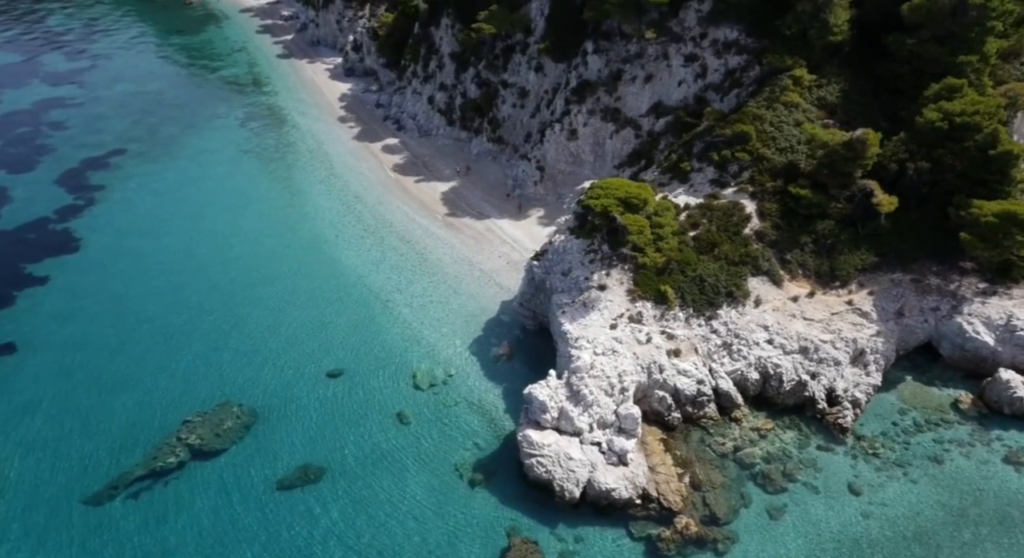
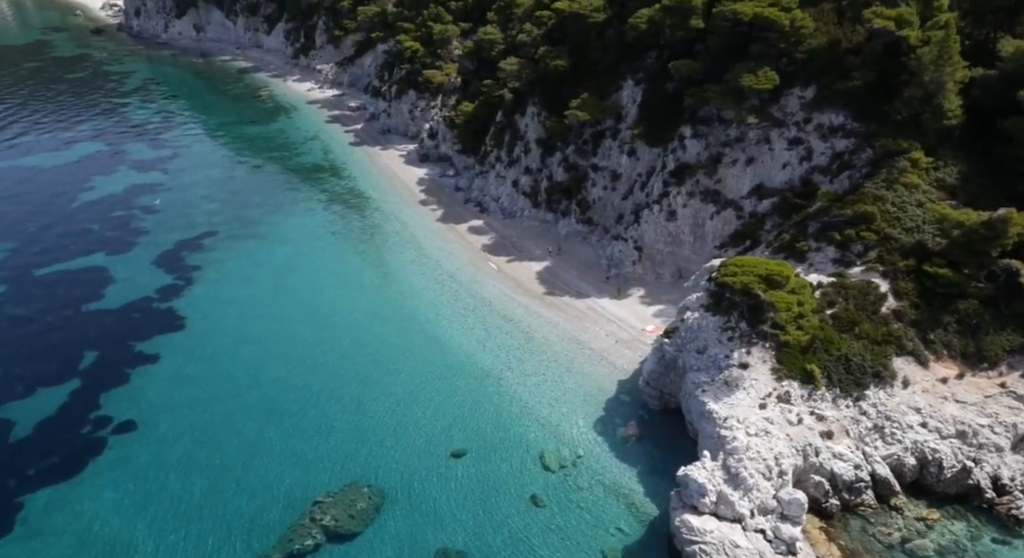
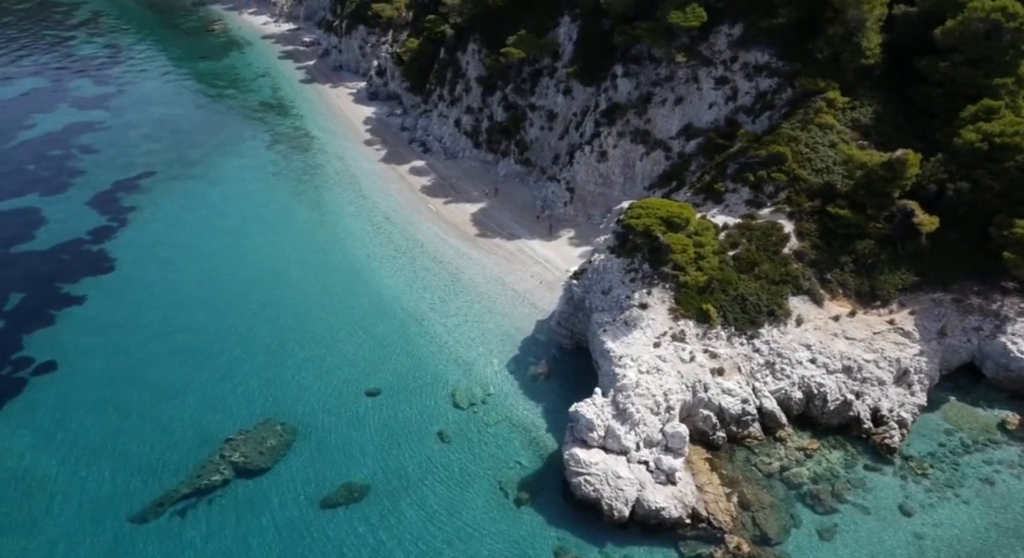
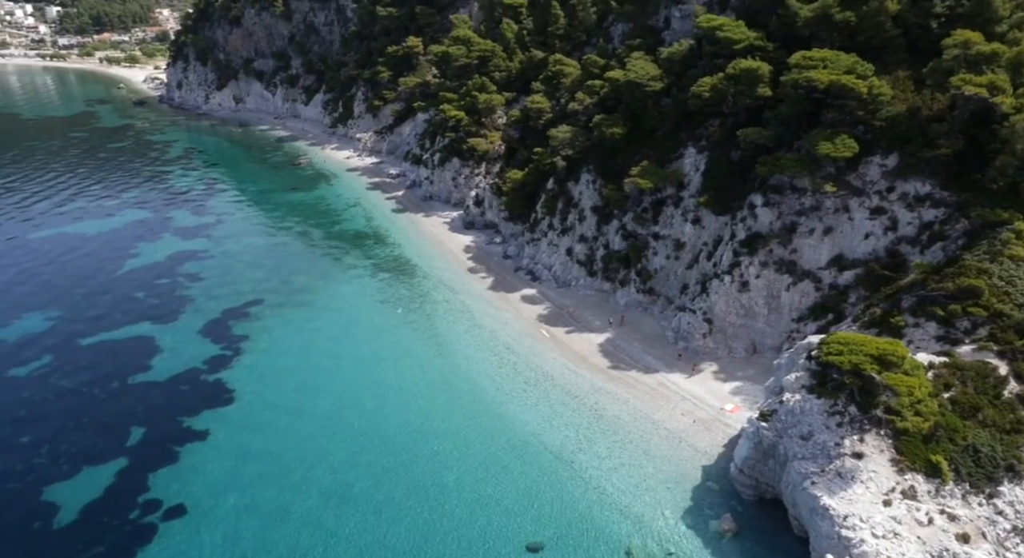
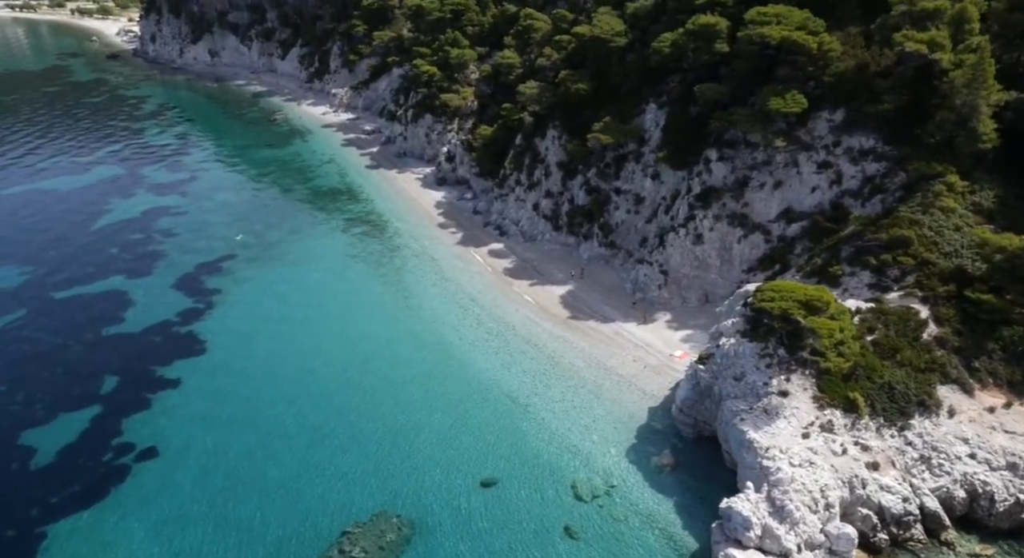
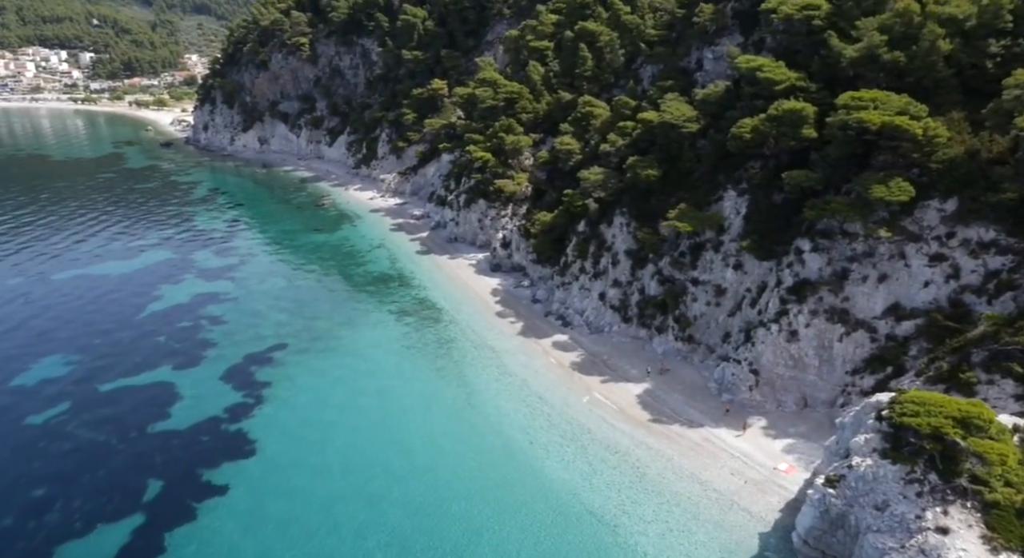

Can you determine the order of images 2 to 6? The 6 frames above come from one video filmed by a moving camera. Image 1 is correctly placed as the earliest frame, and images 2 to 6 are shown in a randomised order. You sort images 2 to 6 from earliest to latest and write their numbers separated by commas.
3, 2, 5, 4, 6
